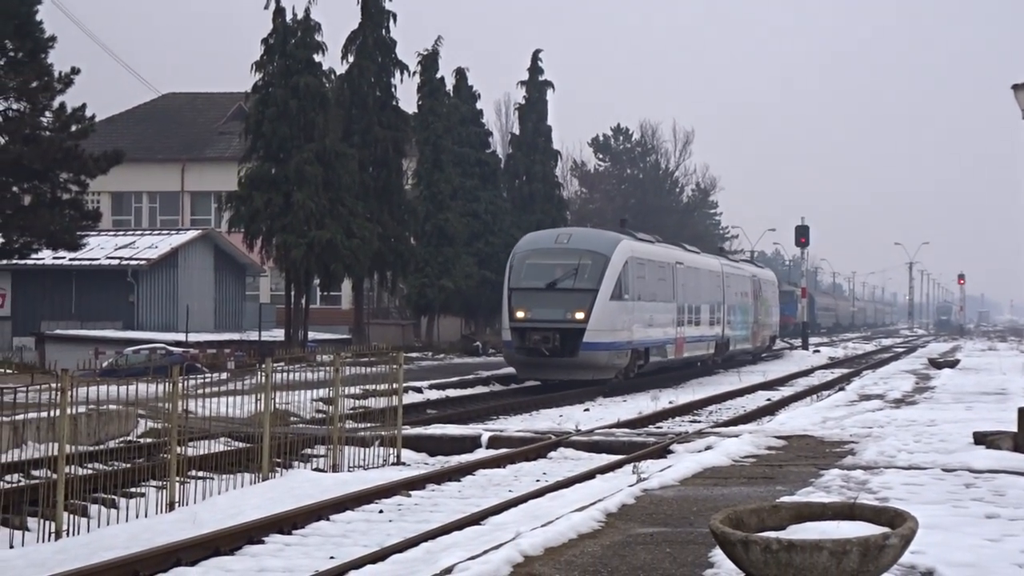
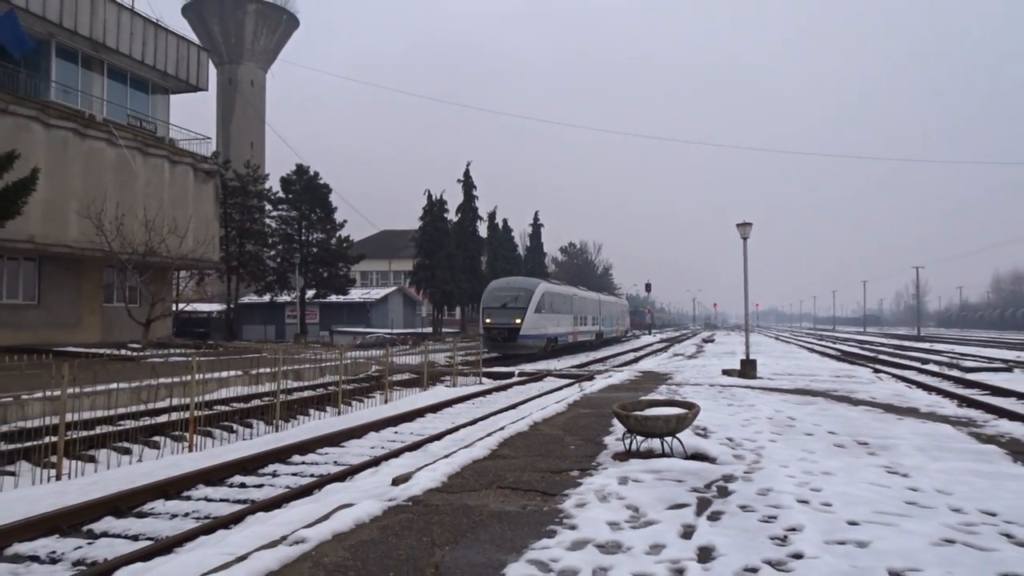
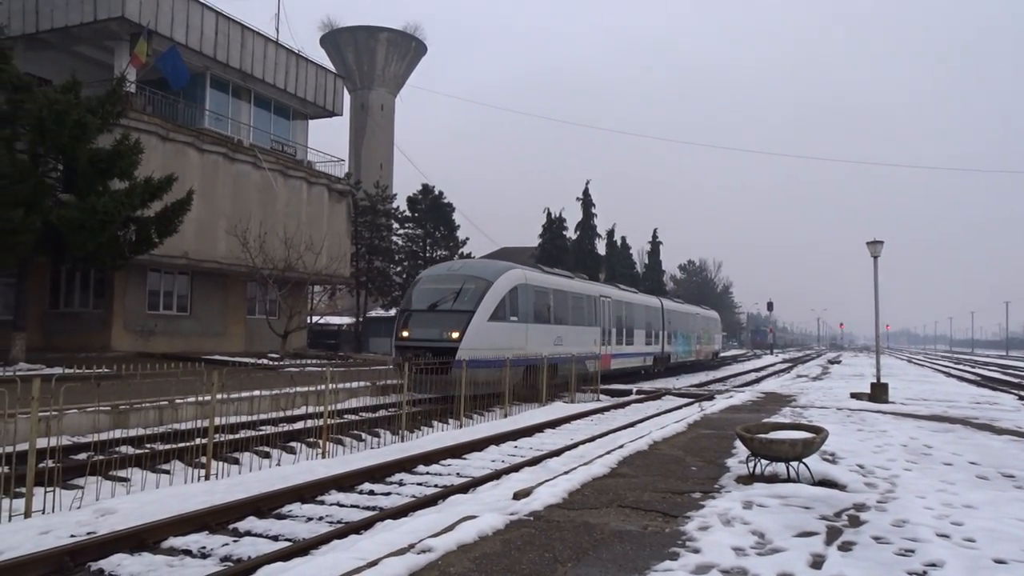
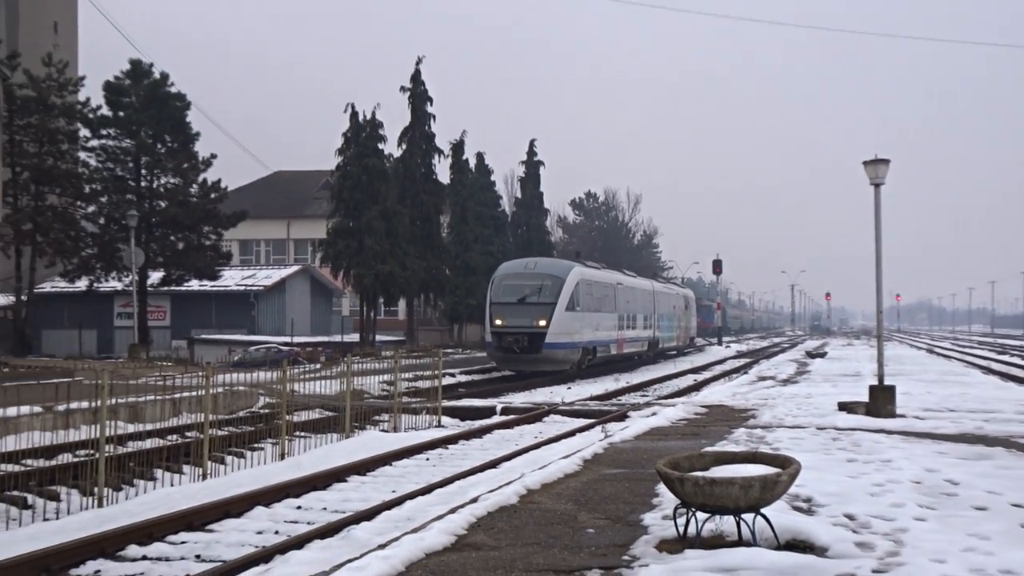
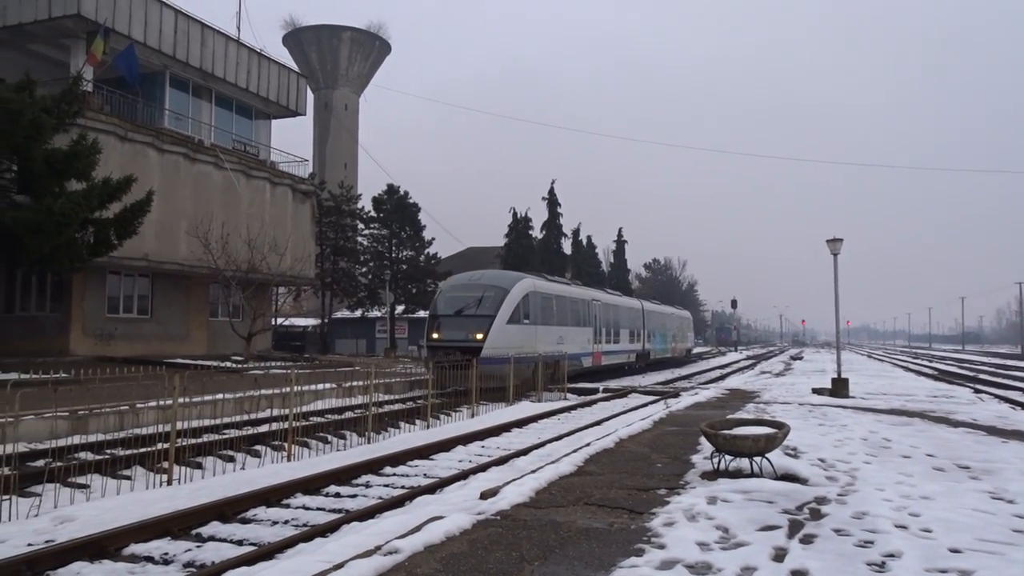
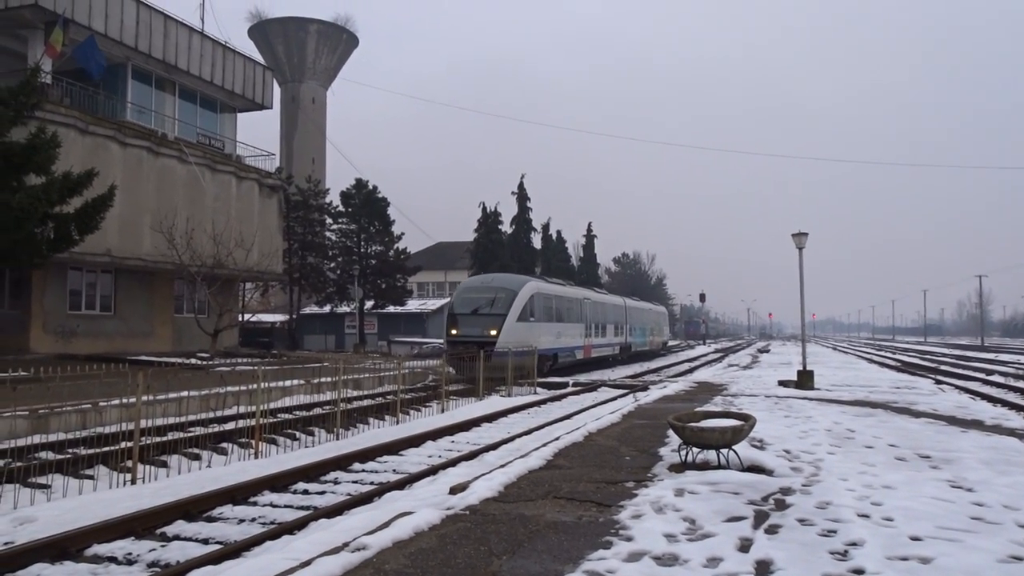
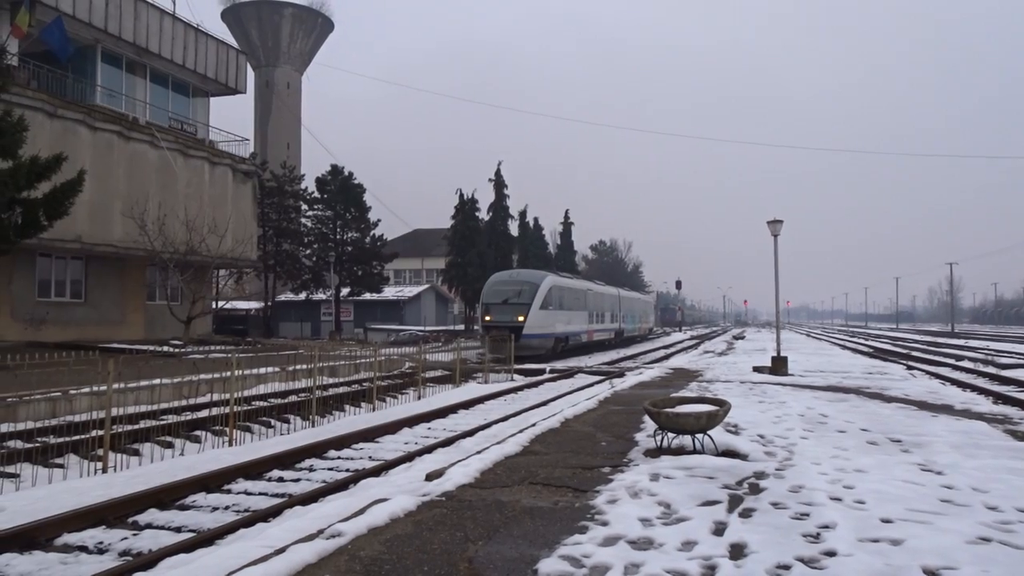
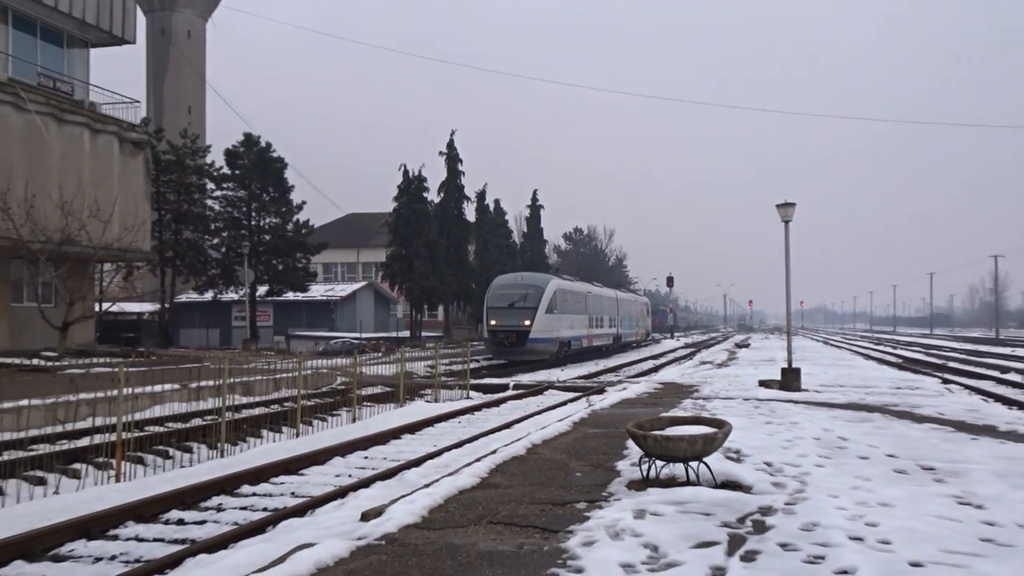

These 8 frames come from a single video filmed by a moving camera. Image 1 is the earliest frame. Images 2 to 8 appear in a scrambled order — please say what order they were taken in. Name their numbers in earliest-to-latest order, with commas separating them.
4, 8, 2, 7, 6, 5, 3
